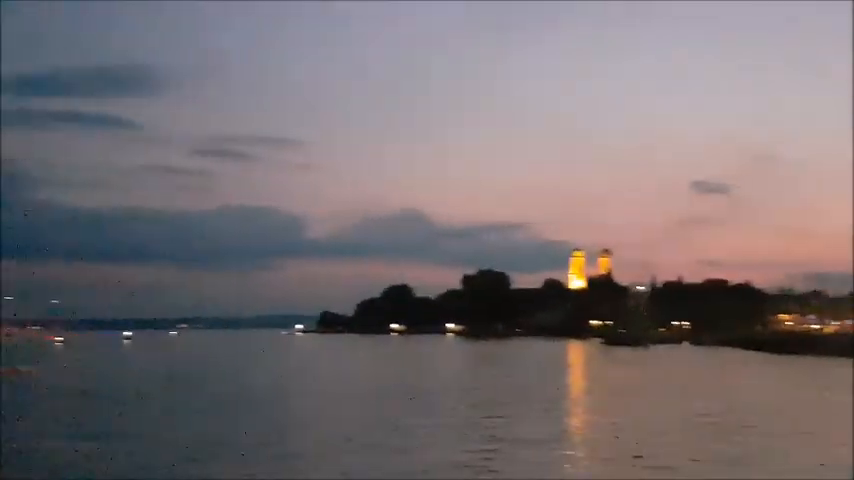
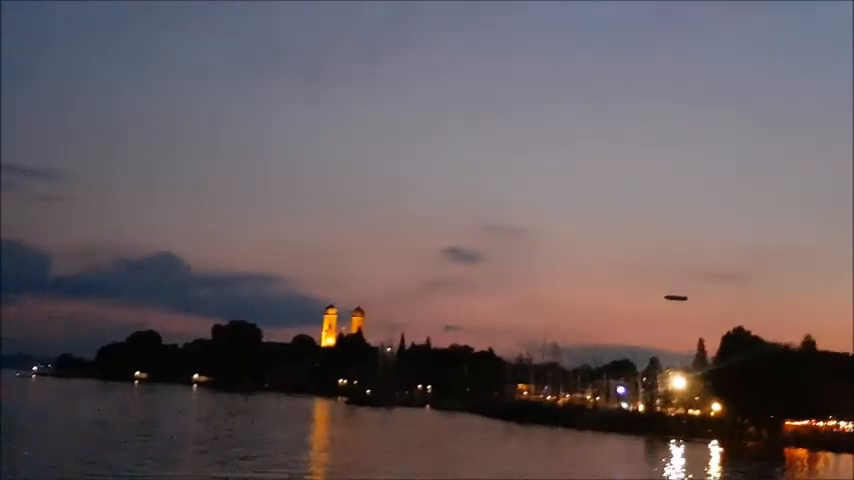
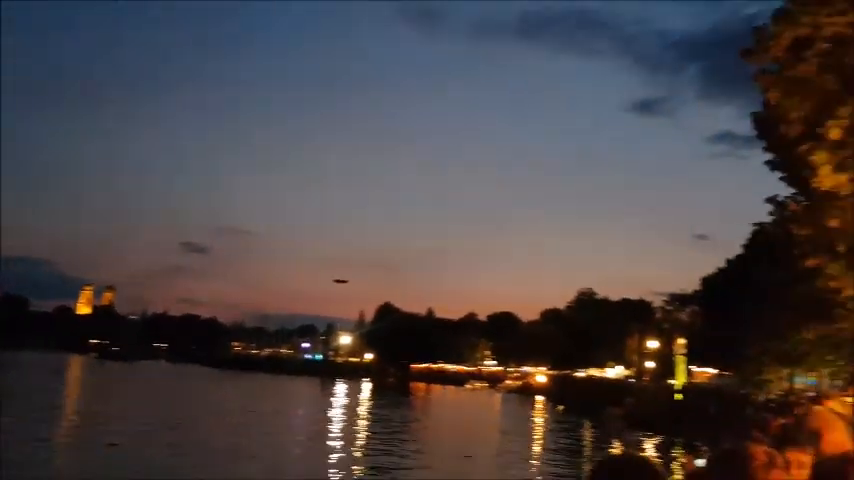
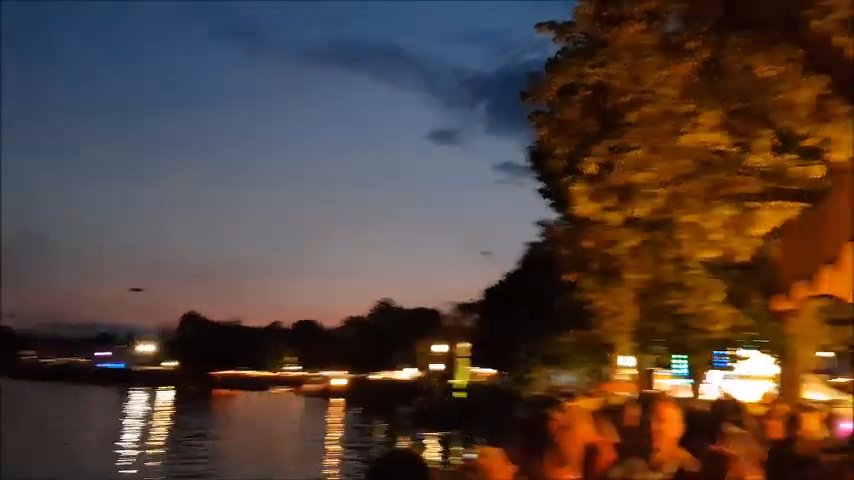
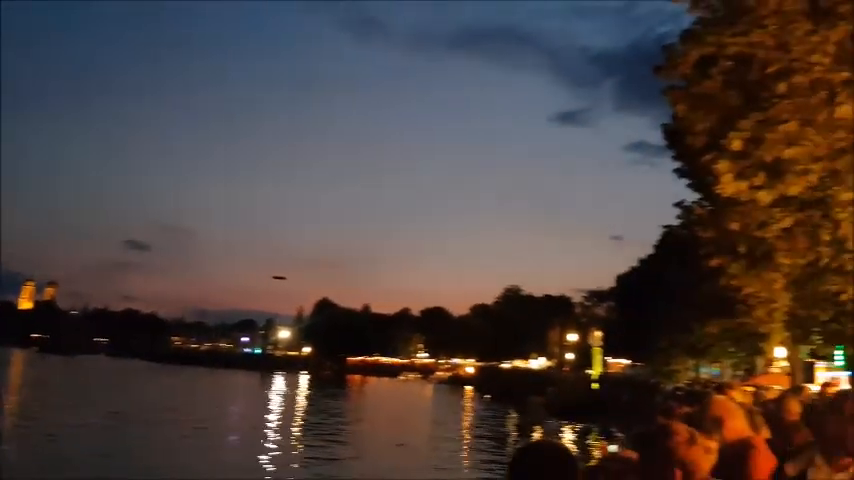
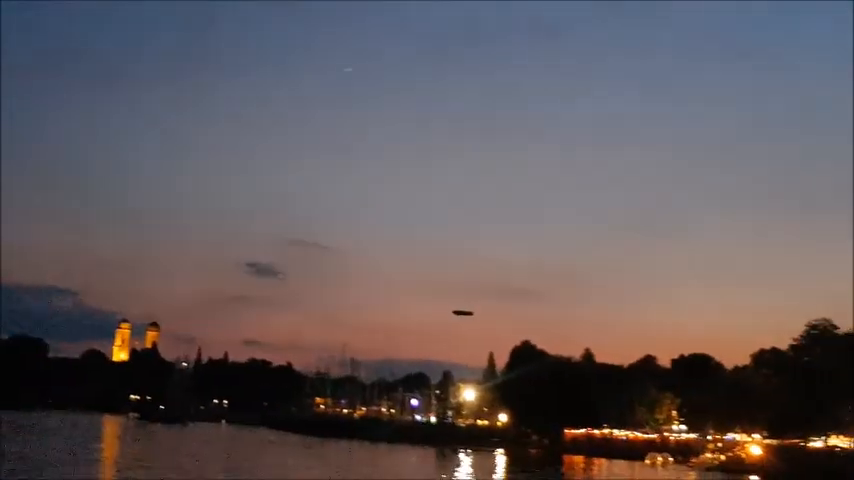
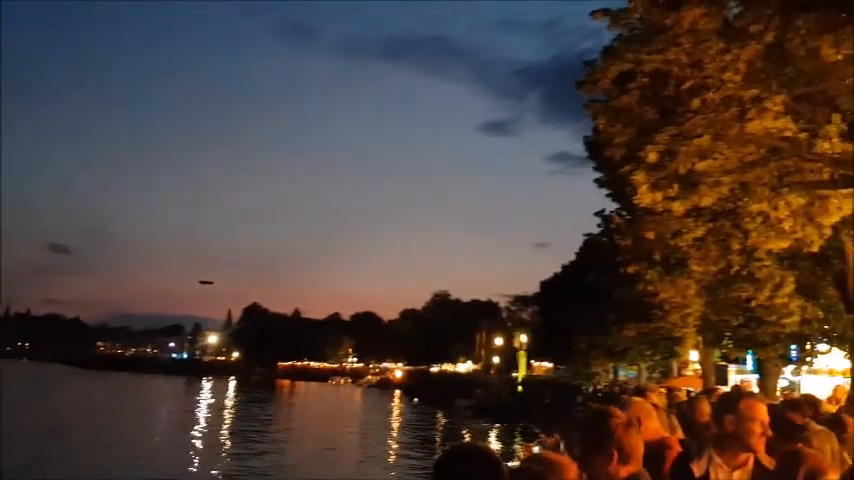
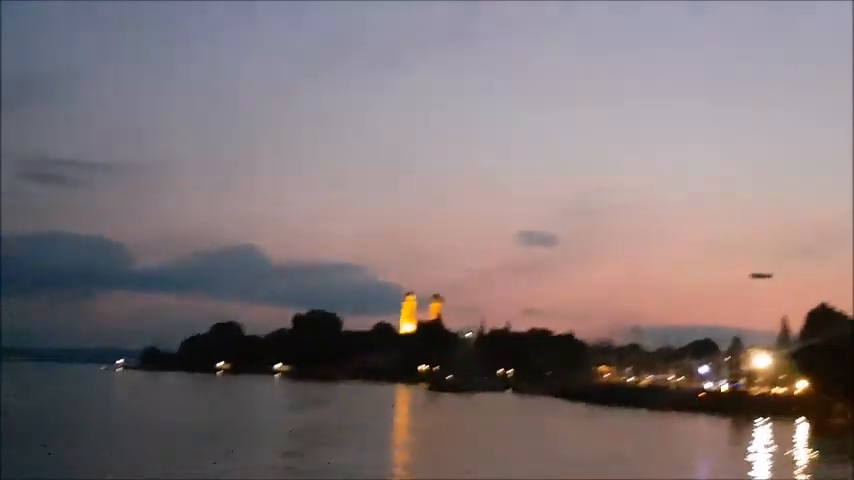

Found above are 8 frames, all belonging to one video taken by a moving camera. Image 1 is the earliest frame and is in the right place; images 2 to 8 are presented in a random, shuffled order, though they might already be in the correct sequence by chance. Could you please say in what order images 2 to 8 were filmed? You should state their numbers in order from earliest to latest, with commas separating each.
8, 2, 6, 3, 5, 7, 4
